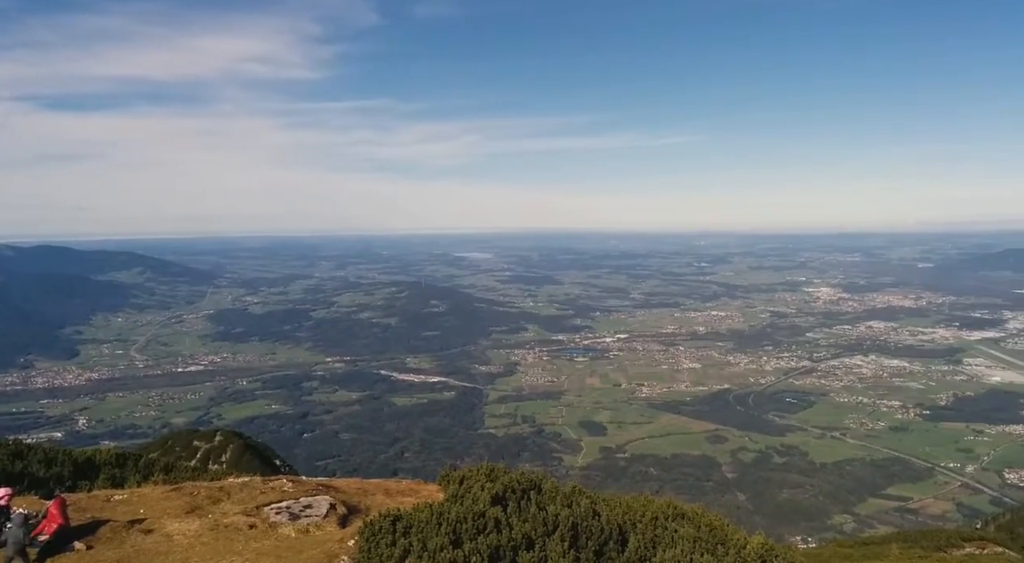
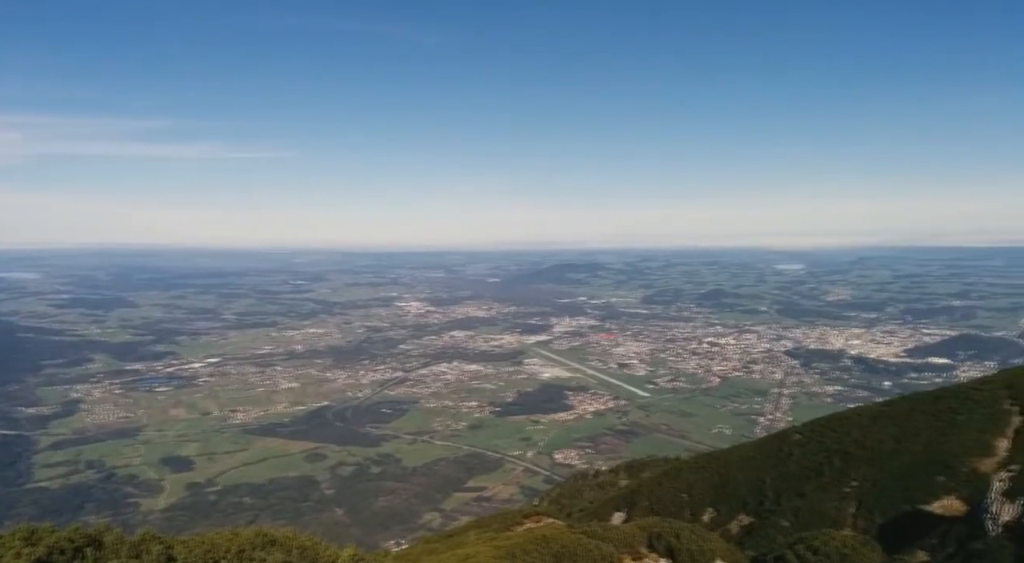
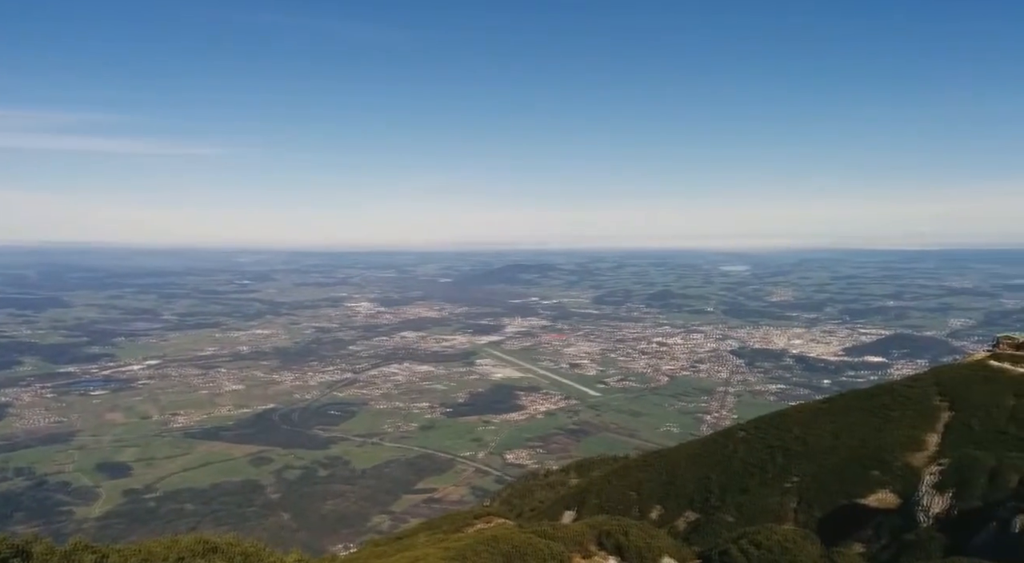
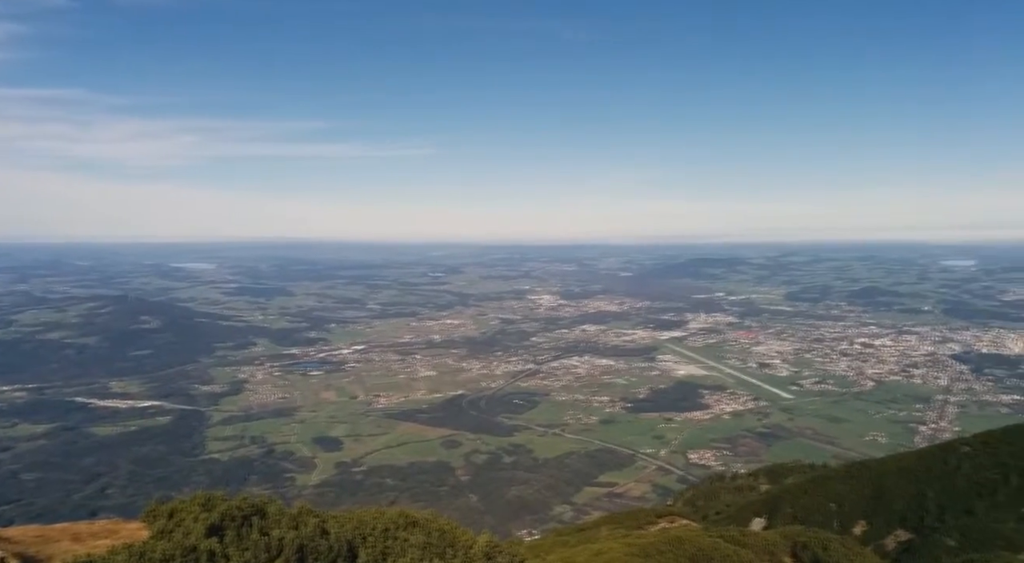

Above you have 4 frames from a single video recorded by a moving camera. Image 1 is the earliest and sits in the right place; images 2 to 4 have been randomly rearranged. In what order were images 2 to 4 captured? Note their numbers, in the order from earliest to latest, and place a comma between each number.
4, 2, 3
